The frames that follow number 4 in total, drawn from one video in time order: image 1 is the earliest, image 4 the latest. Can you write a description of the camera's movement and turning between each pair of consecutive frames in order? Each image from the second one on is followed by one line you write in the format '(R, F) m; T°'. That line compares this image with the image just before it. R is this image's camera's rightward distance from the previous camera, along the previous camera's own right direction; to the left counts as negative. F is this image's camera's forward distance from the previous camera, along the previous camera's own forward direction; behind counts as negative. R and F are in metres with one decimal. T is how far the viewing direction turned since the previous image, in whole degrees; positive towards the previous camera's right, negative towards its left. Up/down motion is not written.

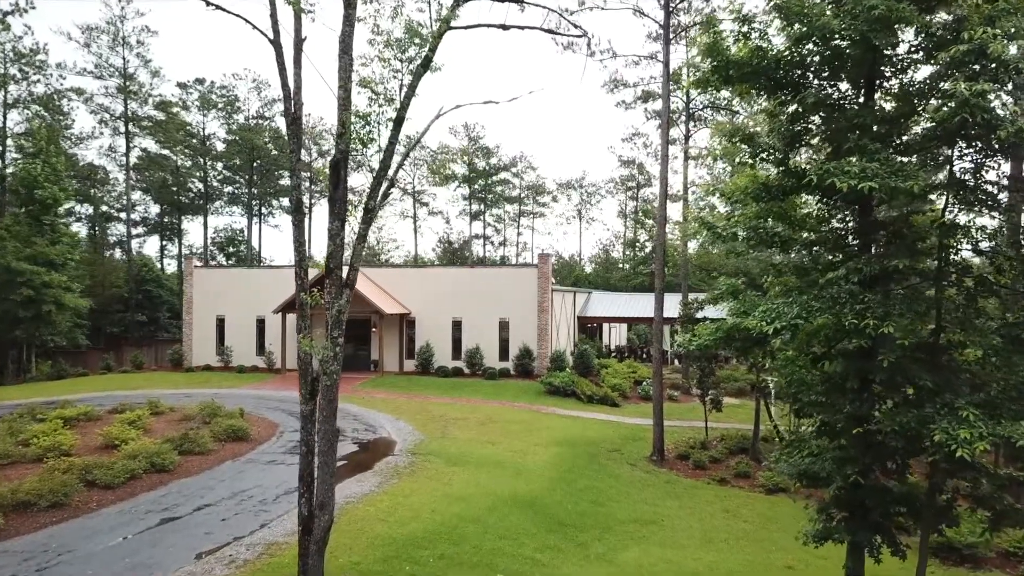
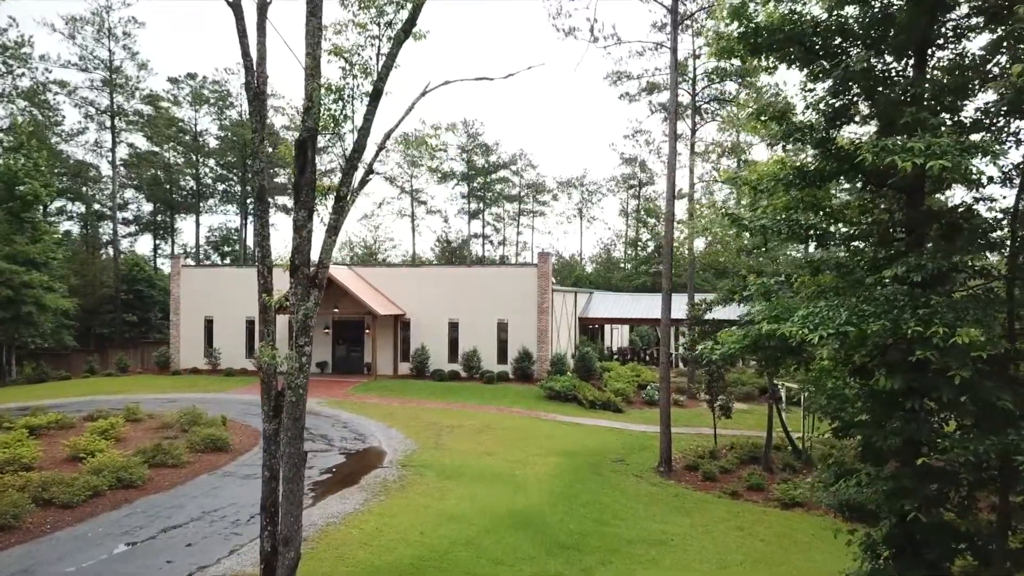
(0.0, +0.9) m; 0°
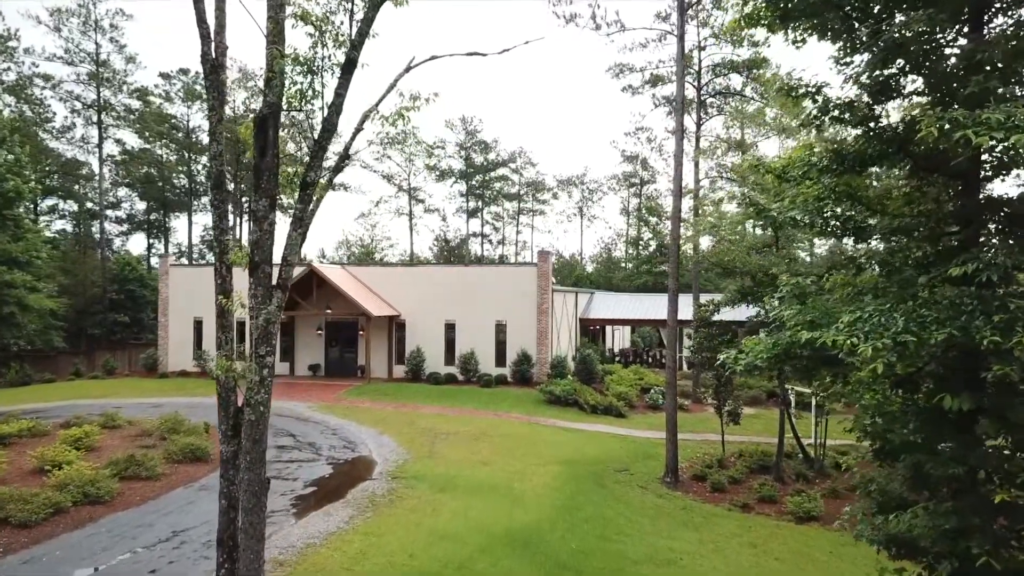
(0.0, +0.7) m; 0°
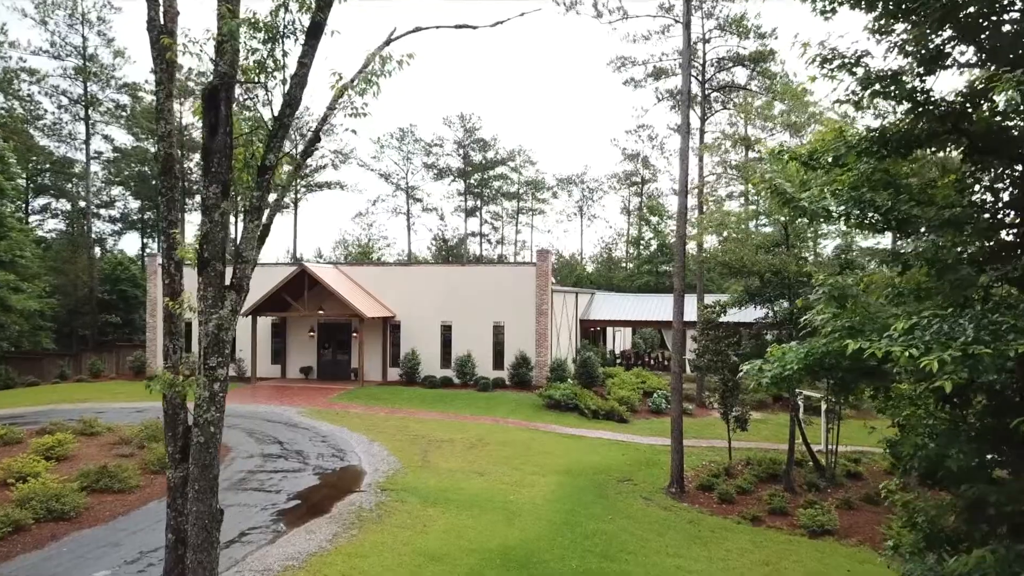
(+0.1, +0.7) m; 0°
